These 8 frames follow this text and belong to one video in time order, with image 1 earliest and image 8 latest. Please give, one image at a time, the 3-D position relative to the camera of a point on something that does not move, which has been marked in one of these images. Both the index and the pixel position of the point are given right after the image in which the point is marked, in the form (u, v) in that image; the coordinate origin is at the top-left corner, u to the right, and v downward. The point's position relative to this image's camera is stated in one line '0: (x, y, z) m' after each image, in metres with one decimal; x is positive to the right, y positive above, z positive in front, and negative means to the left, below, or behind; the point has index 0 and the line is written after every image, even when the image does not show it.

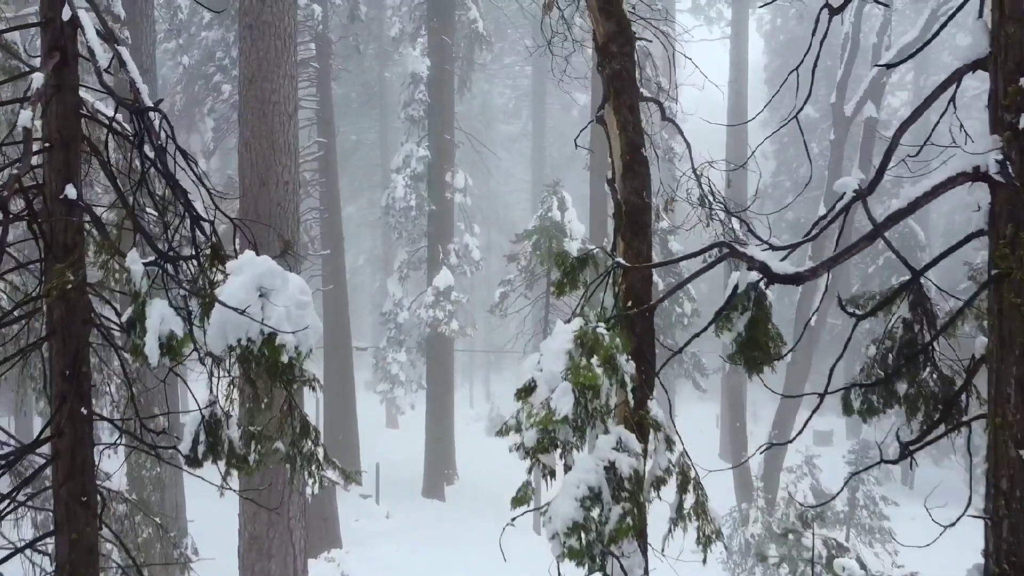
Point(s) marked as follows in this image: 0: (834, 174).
0: (+6.2, +2.2, +13.3) m
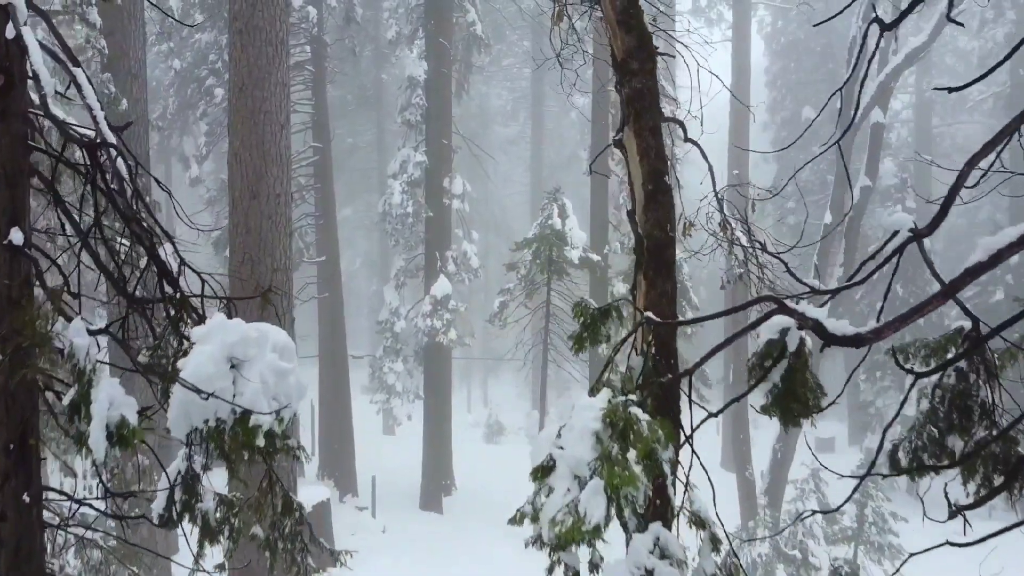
0: (+6.2, +2.0, +13.0) m
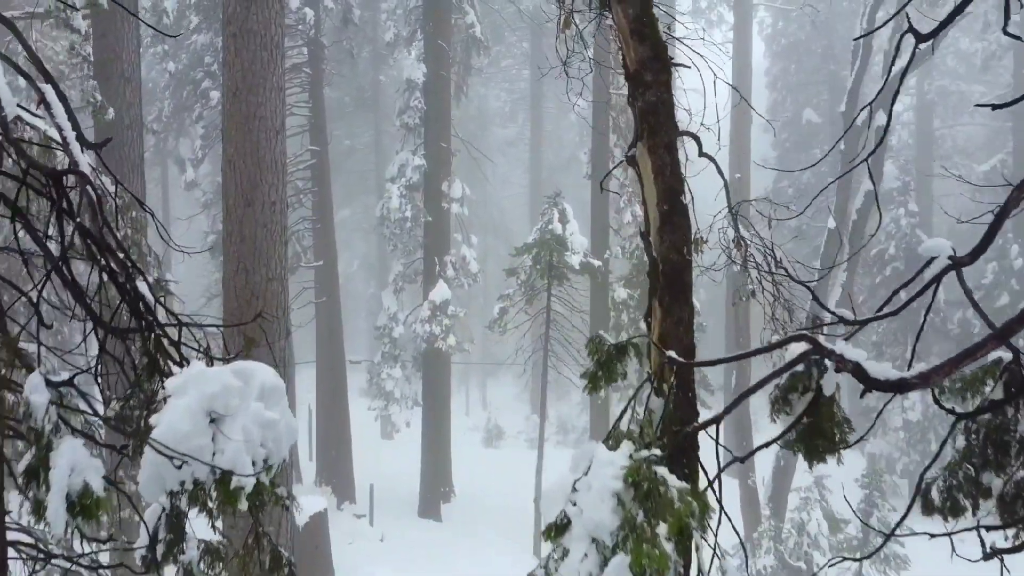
0: (+6.2, +1.9, +12.9) m
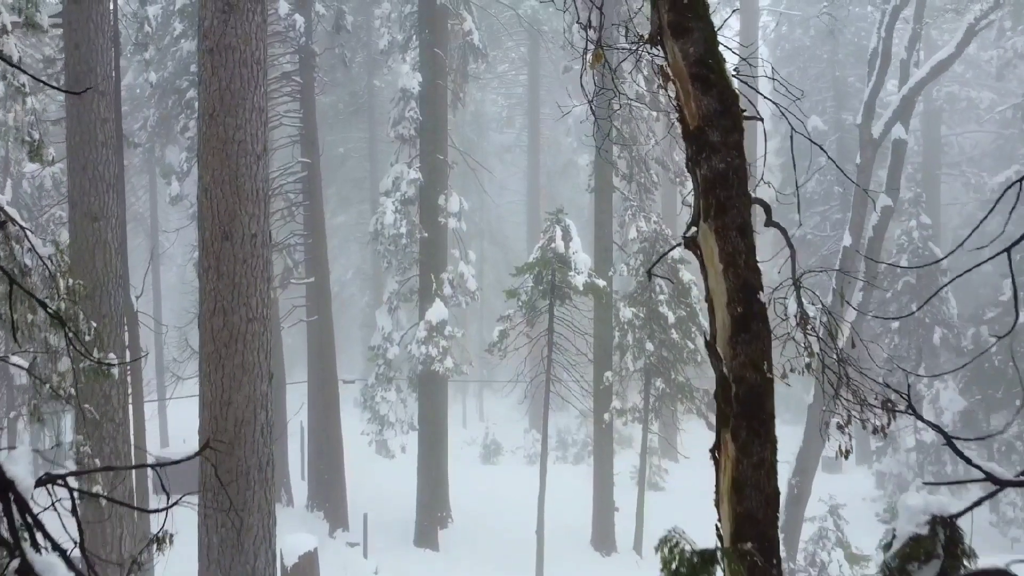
0: (+6.2, +1.6, +12.3) m
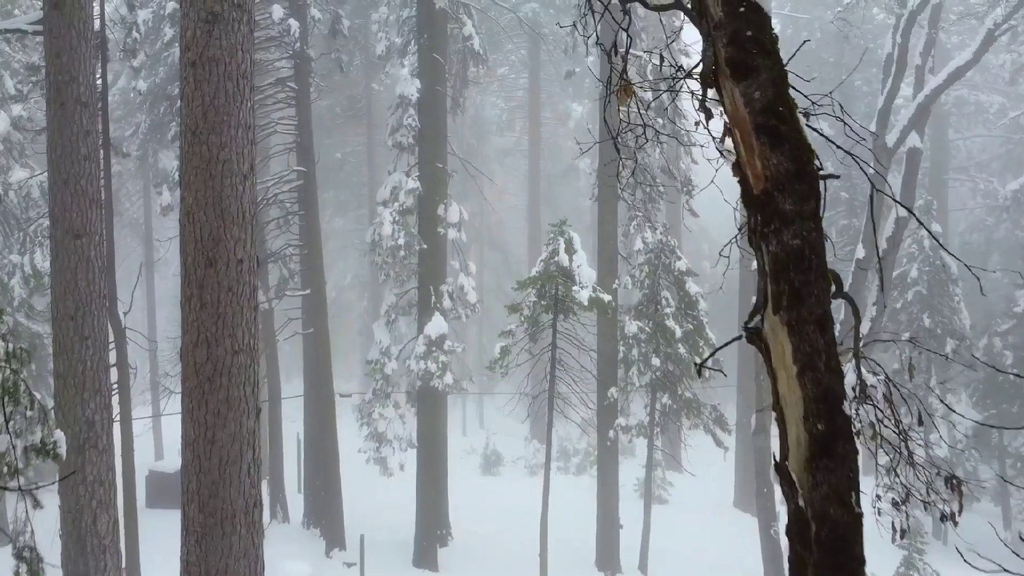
0: (+6.3, +1.3, +11.9) m
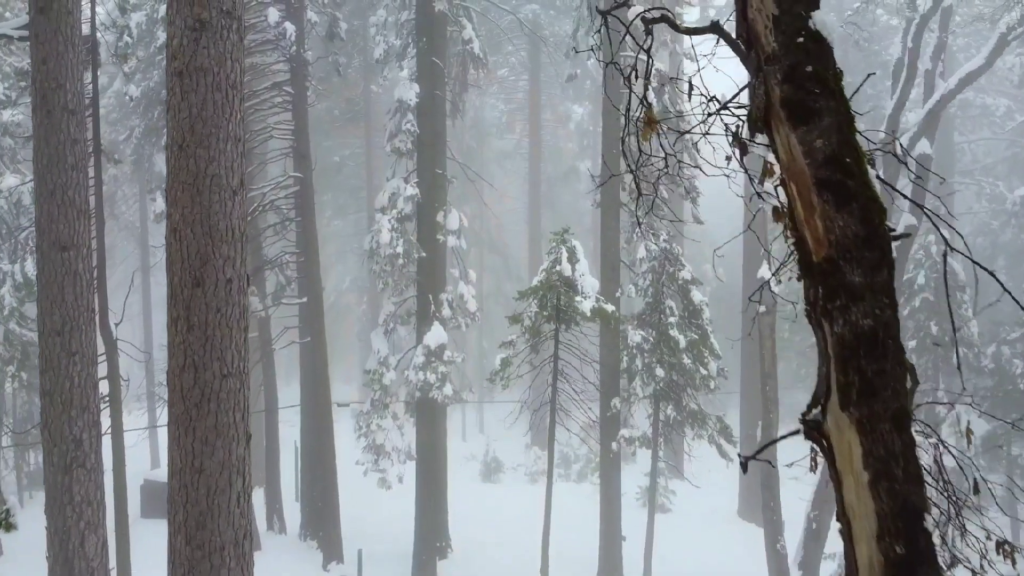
0: (+6.3, +1.2, +11.6) m
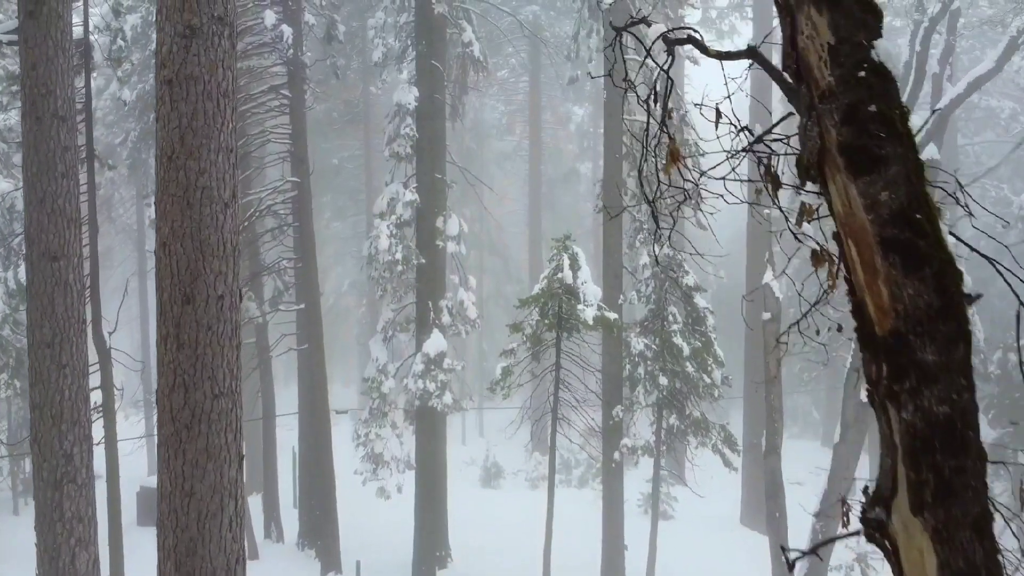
0: (+6.3, +1.1, +11.5) m
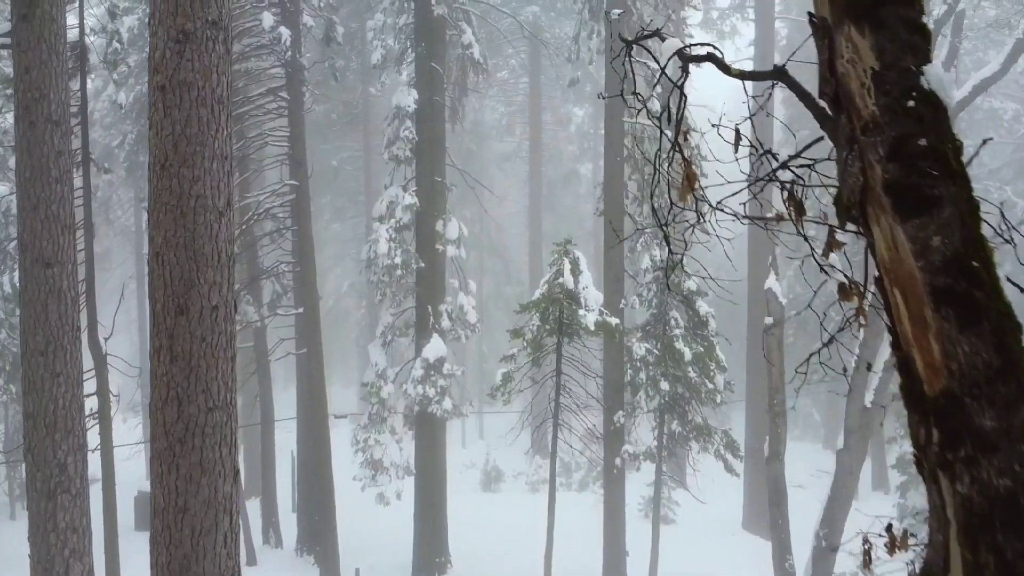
0: (+6.3, +1.0, +11.3) m
